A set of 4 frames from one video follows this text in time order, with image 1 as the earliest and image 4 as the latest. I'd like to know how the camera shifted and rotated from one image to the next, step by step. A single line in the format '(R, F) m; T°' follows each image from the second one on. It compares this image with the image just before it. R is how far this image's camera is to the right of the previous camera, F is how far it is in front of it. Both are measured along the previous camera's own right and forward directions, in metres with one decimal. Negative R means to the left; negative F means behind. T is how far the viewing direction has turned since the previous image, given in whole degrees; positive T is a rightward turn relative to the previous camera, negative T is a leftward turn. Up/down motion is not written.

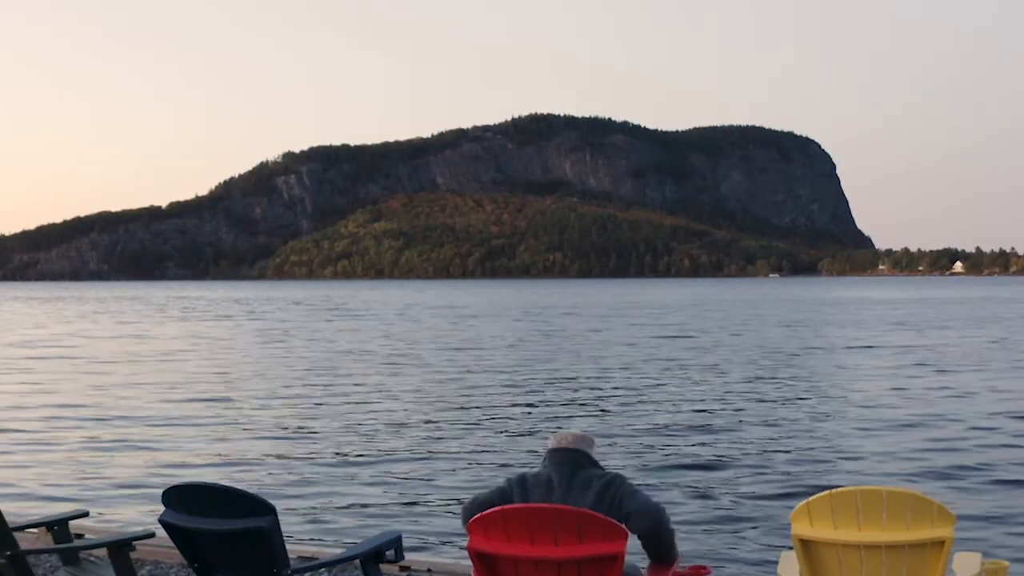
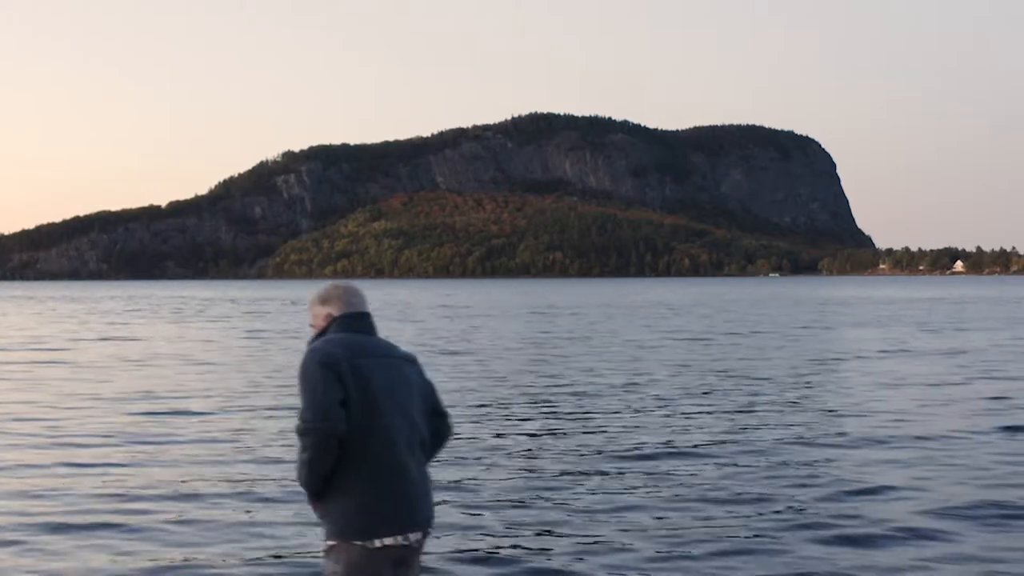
(-0.2, +0.8) m; 0°
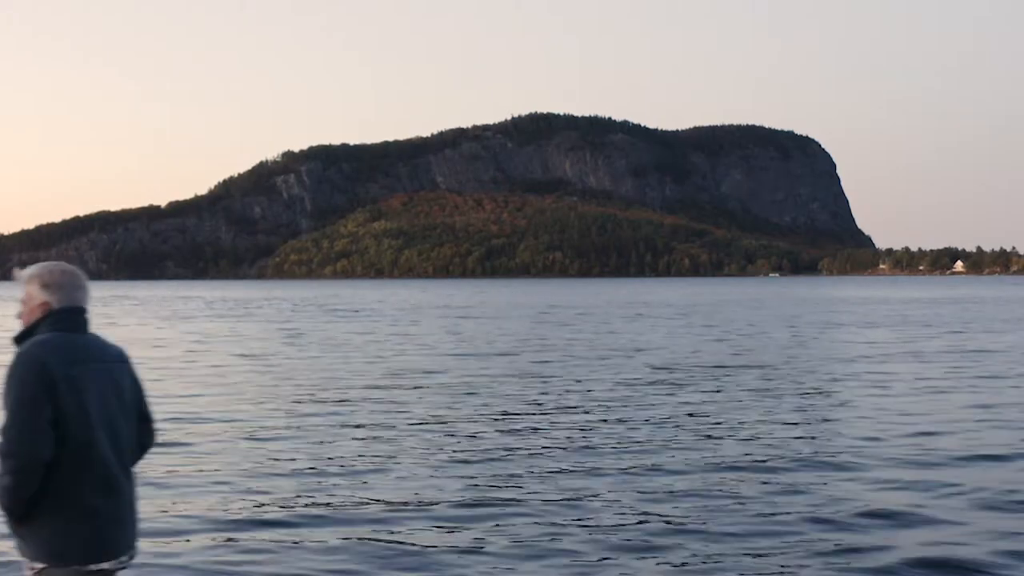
(-0.2, +0.2) m; 0°
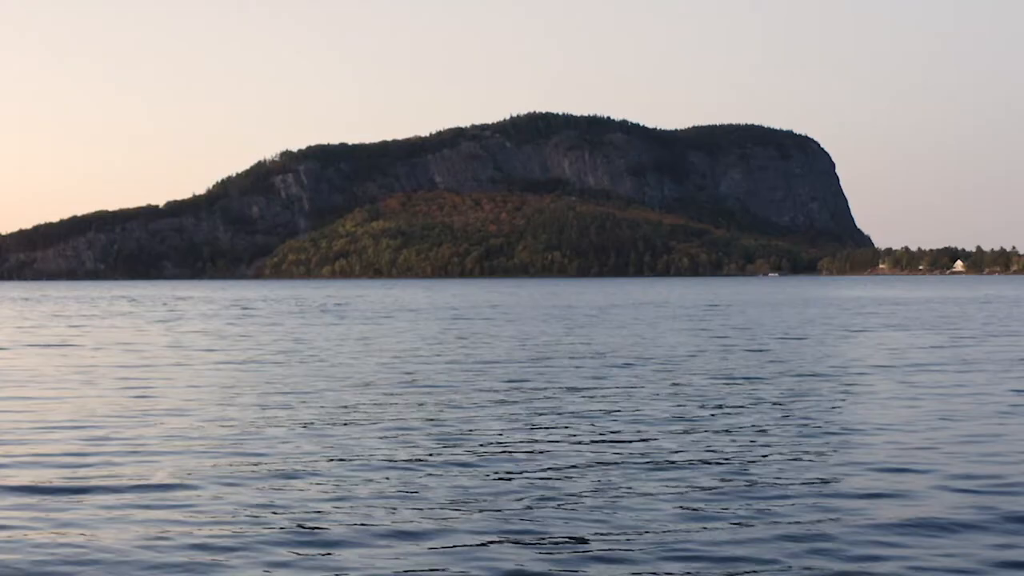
(-0.5, +1.4) m; 0°
